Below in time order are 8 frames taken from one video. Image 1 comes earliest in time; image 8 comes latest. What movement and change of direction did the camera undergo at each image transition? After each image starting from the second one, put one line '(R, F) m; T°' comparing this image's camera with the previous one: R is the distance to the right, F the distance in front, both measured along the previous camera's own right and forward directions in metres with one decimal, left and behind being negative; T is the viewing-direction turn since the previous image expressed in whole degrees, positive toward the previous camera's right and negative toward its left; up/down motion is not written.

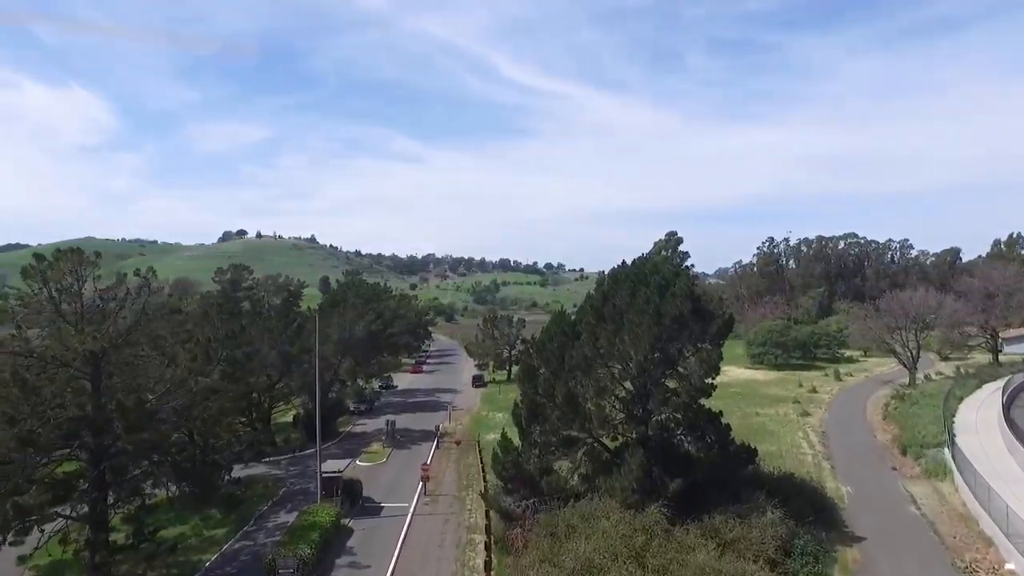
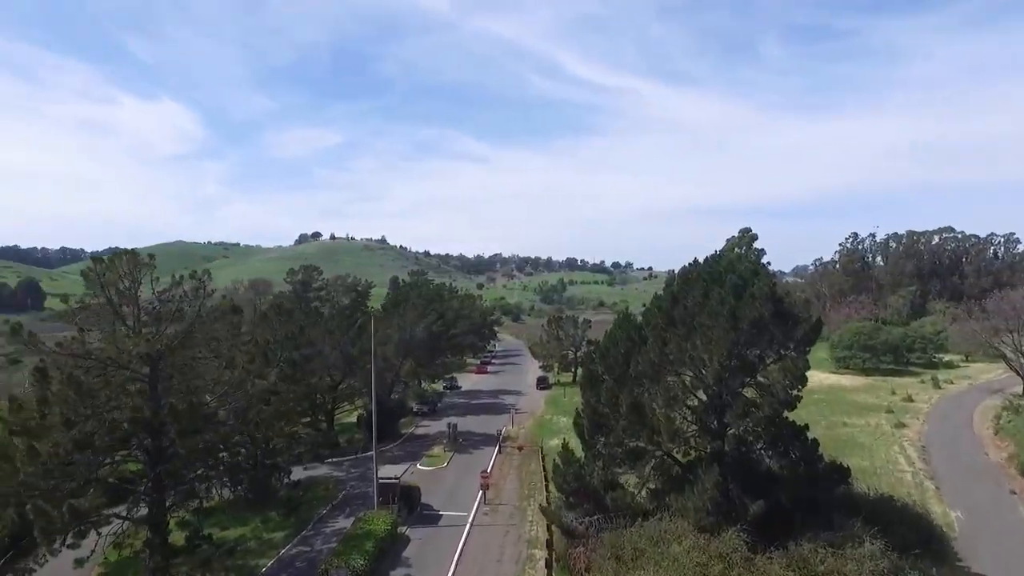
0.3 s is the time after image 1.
(+0.2, +1.6) m; -5°
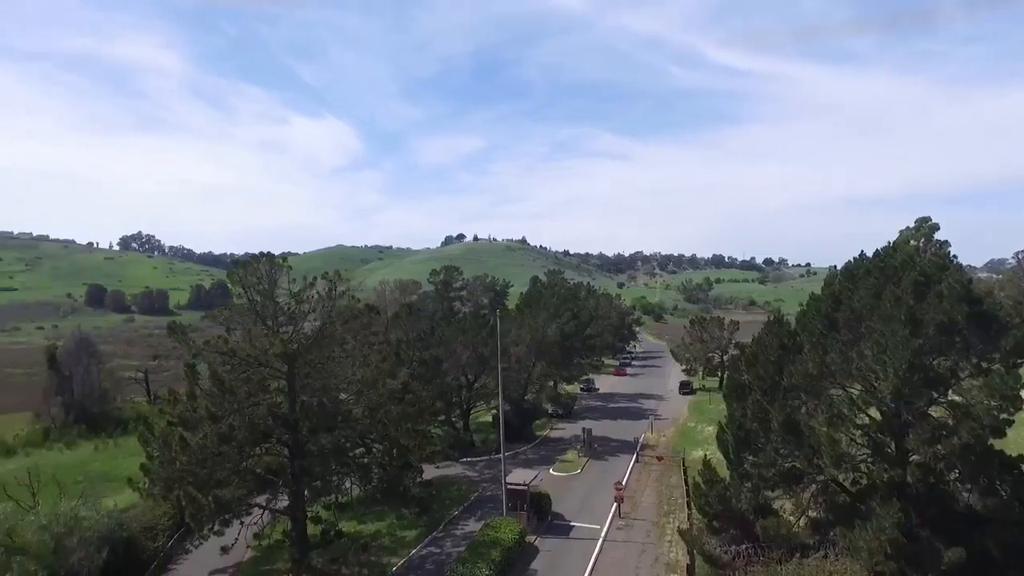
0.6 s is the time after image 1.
(+0.2, +1.9) m; -11°
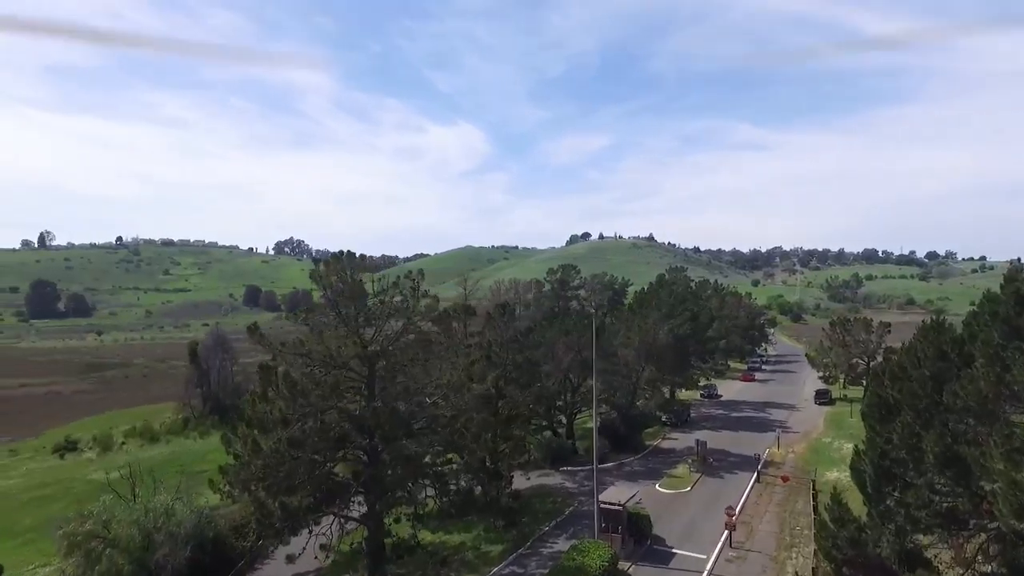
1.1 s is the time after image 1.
(+1.2, +3.0) m; -10°
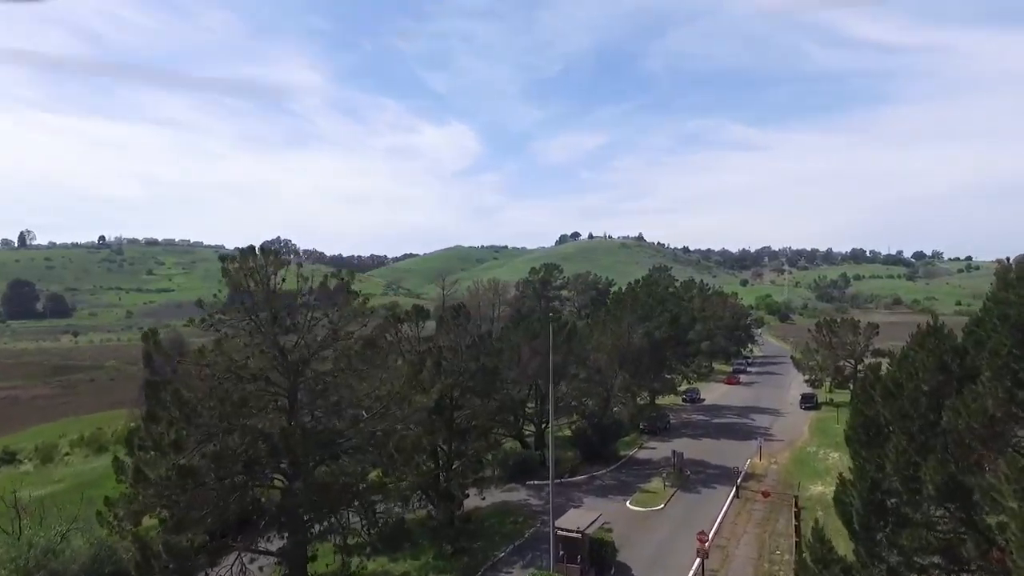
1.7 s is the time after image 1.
(+1.3, +2.7) m; +1°
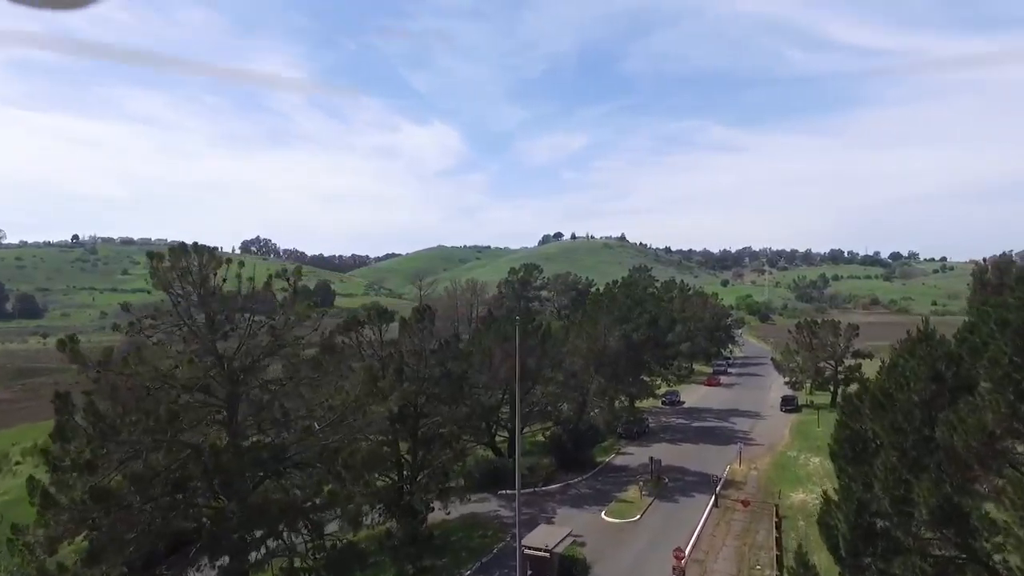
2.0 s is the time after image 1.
(+0.5, +1.5) m; +1°
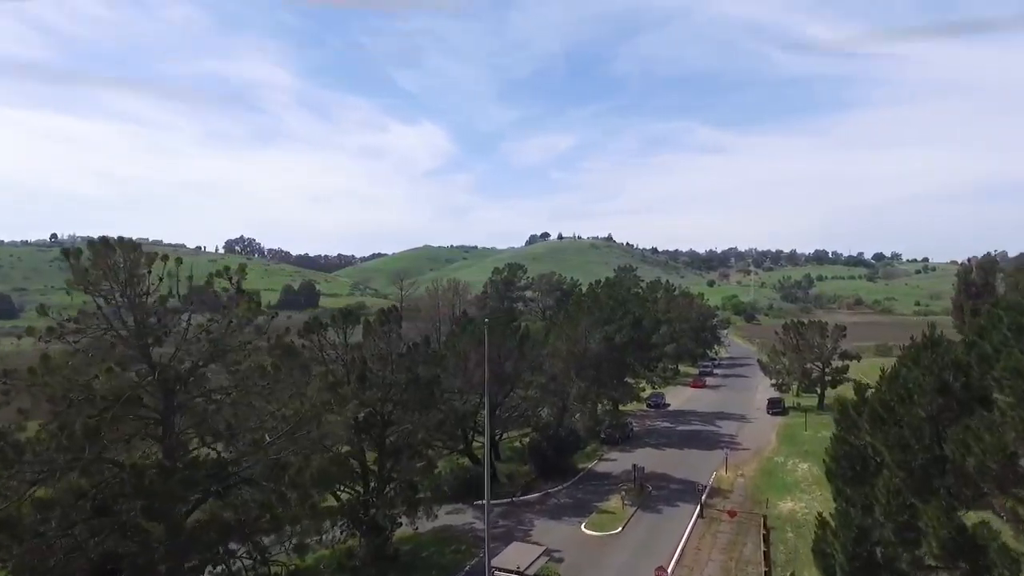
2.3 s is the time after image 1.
(+0.5, +1.6) m; +1°
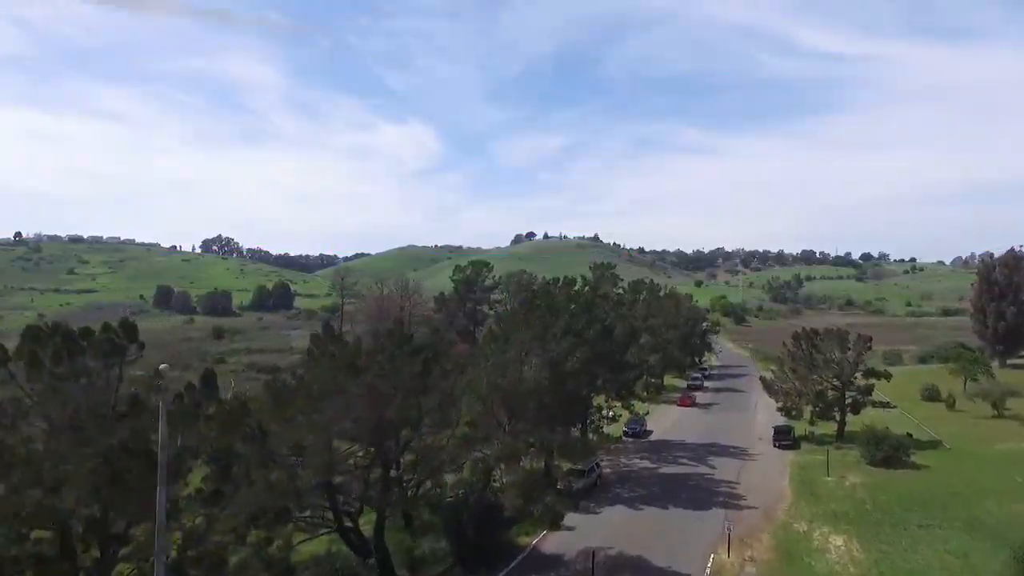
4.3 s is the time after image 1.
(+2.9, +11.7) m; +1°
